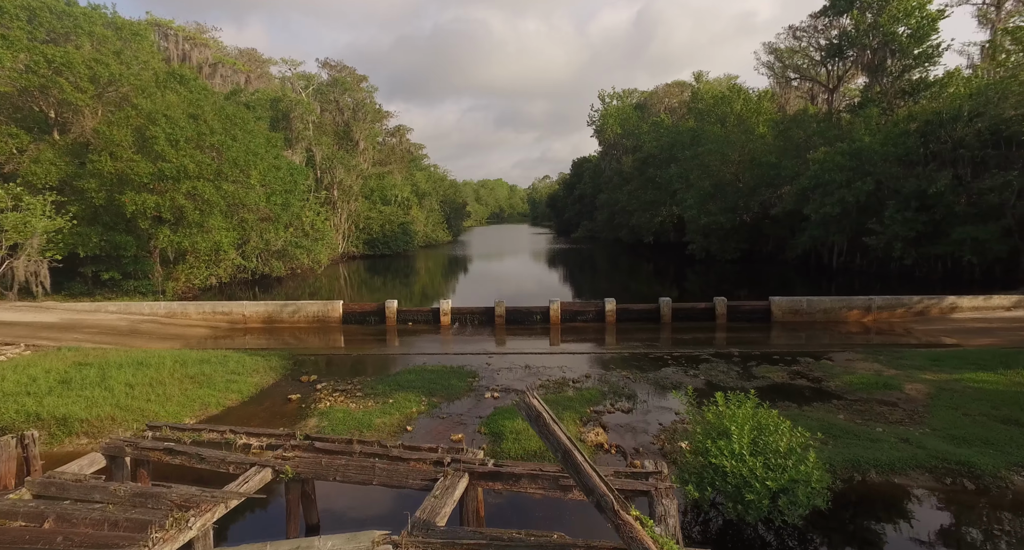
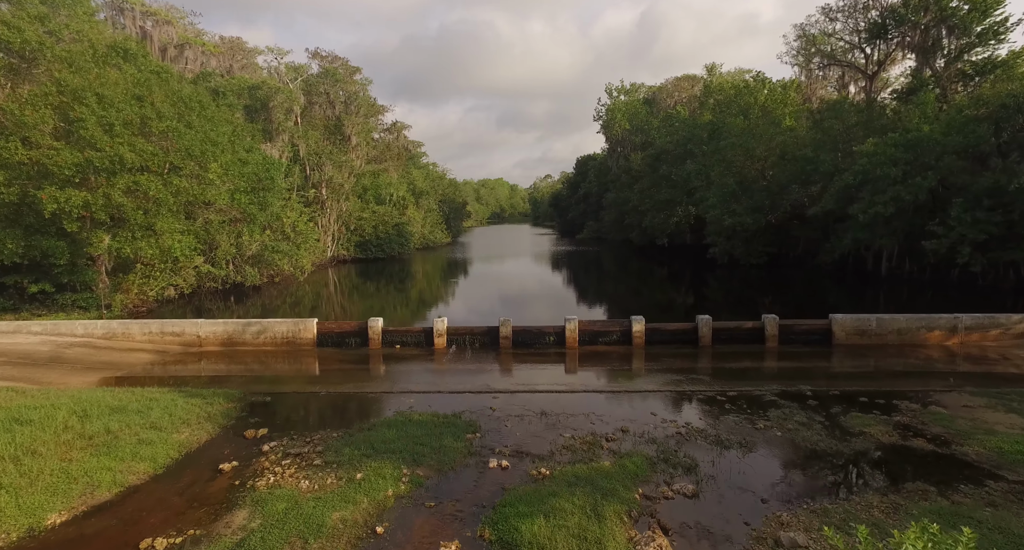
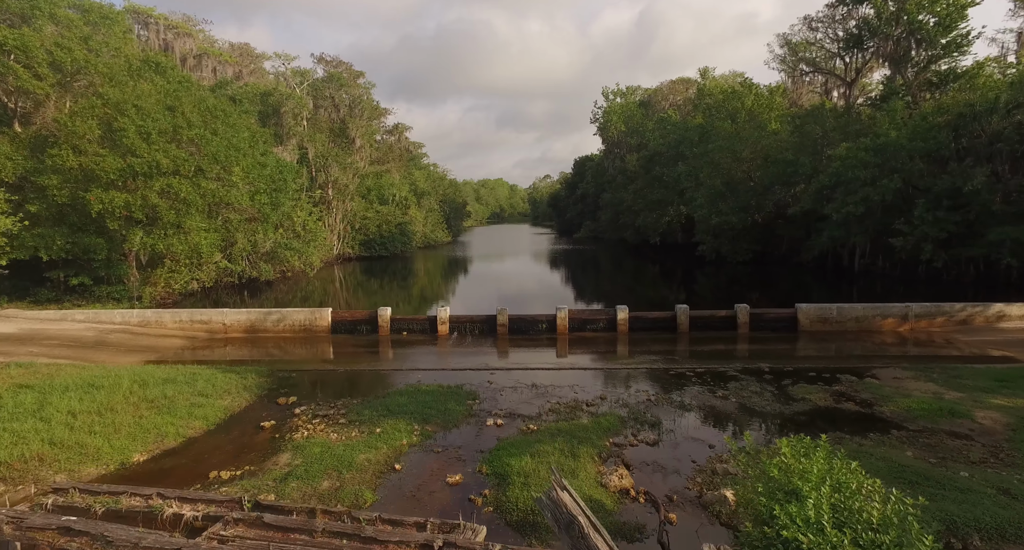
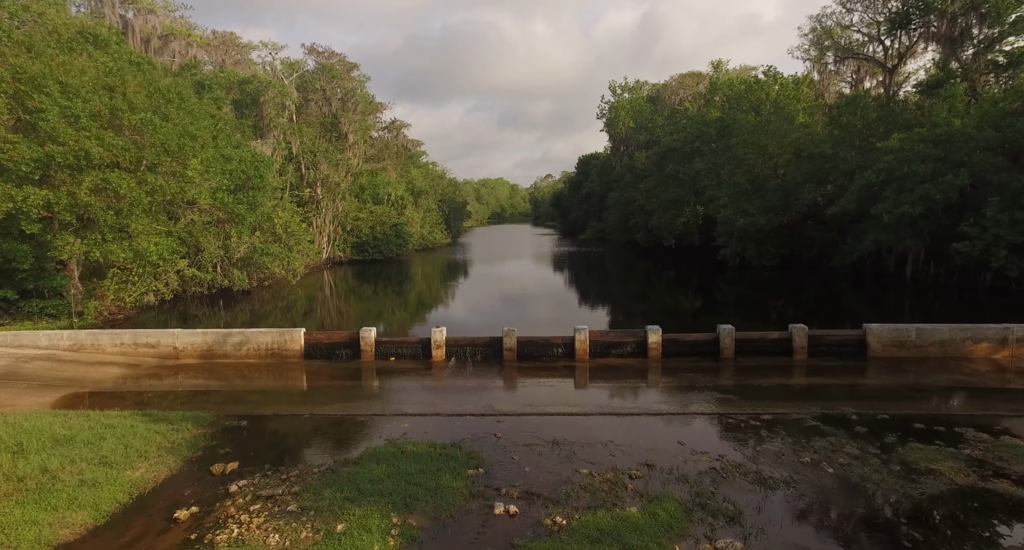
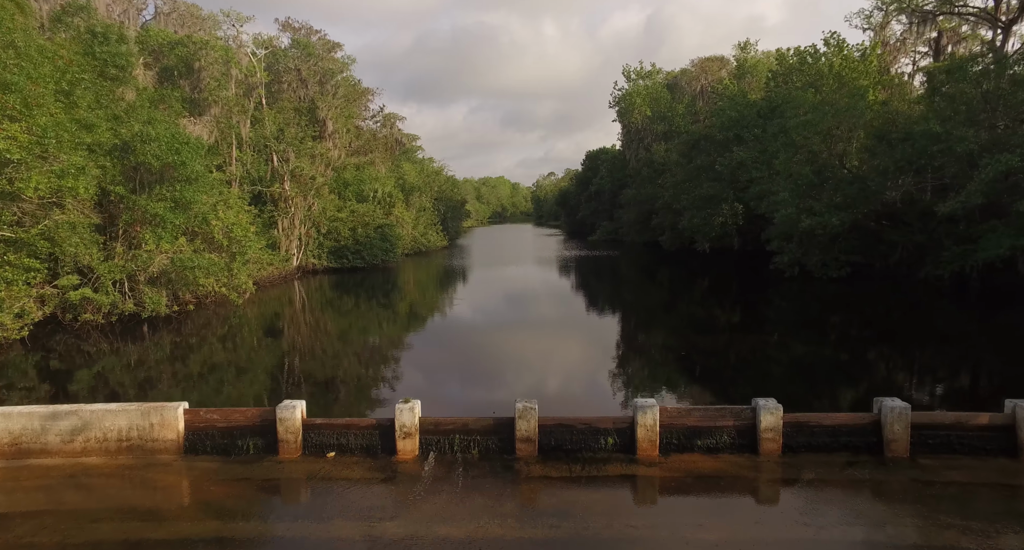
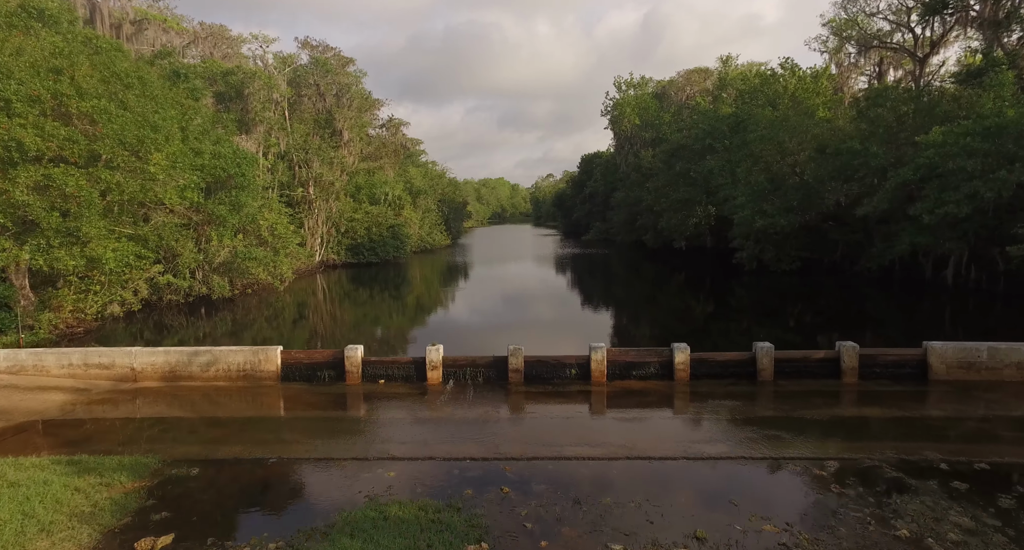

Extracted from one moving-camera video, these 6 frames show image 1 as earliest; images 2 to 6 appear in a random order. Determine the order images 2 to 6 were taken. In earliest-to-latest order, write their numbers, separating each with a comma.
3, 2, 4, 6, 5
